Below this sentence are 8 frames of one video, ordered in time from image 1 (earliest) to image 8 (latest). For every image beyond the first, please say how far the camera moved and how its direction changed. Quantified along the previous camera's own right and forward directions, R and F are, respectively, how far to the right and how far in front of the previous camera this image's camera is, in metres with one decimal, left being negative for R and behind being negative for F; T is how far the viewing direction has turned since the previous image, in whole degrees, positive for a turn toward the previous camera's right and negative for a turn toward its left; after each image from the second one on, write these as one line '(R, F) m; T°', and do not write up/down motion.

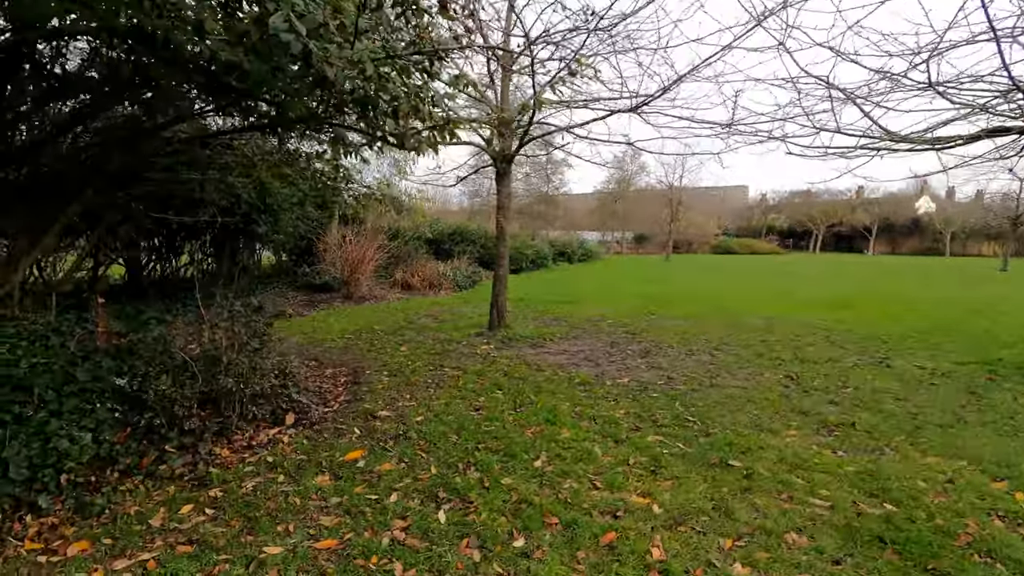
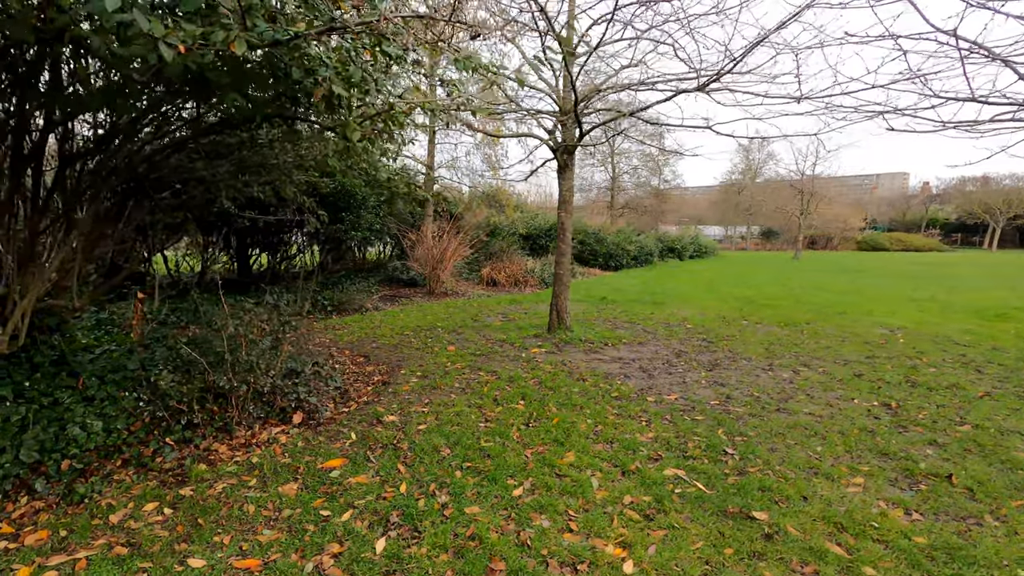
(+0.7, +0.4) m; -13°
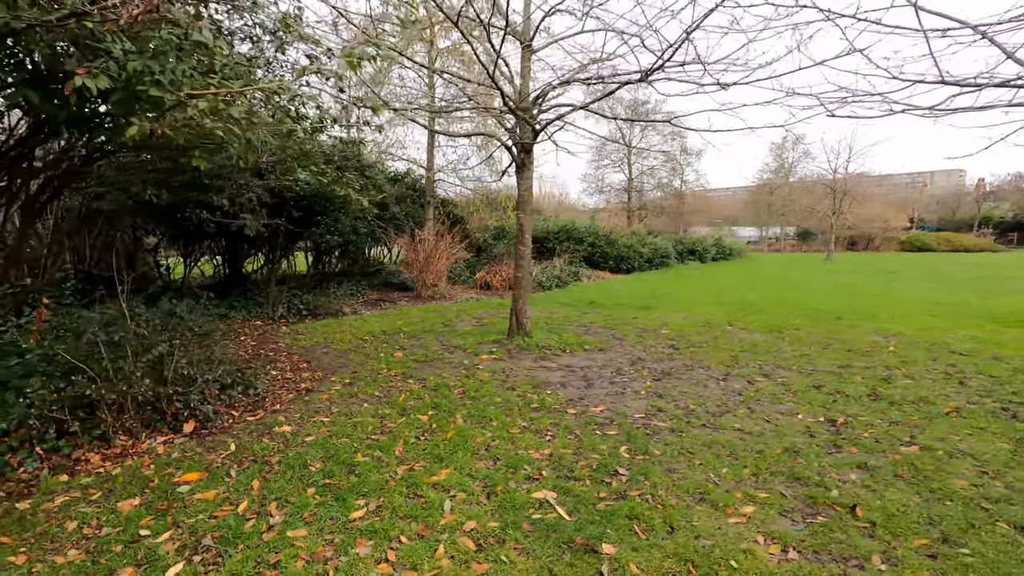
(+0.9, +0.3) m; -4°
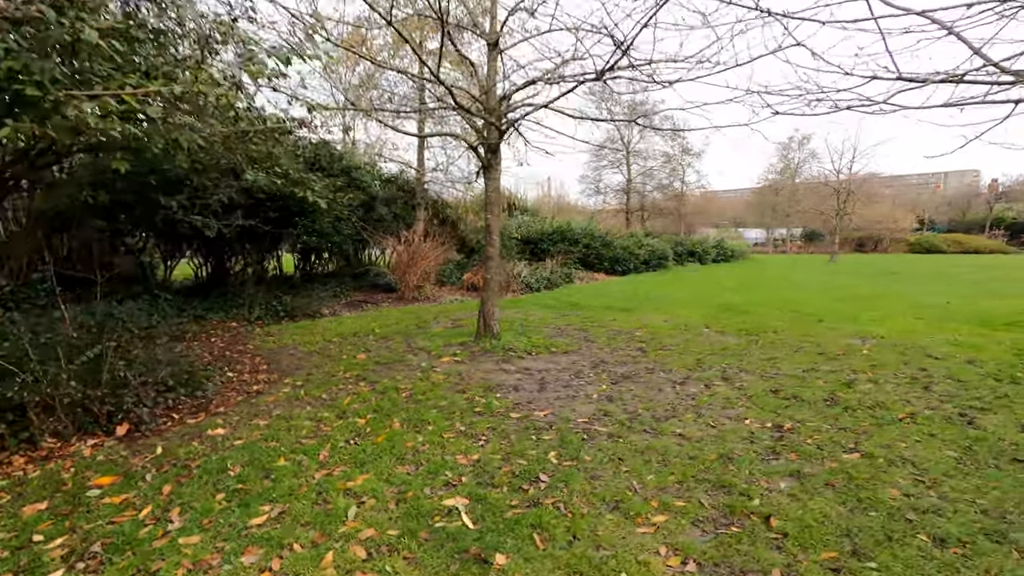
(+0.5, +0.1) m; -1°
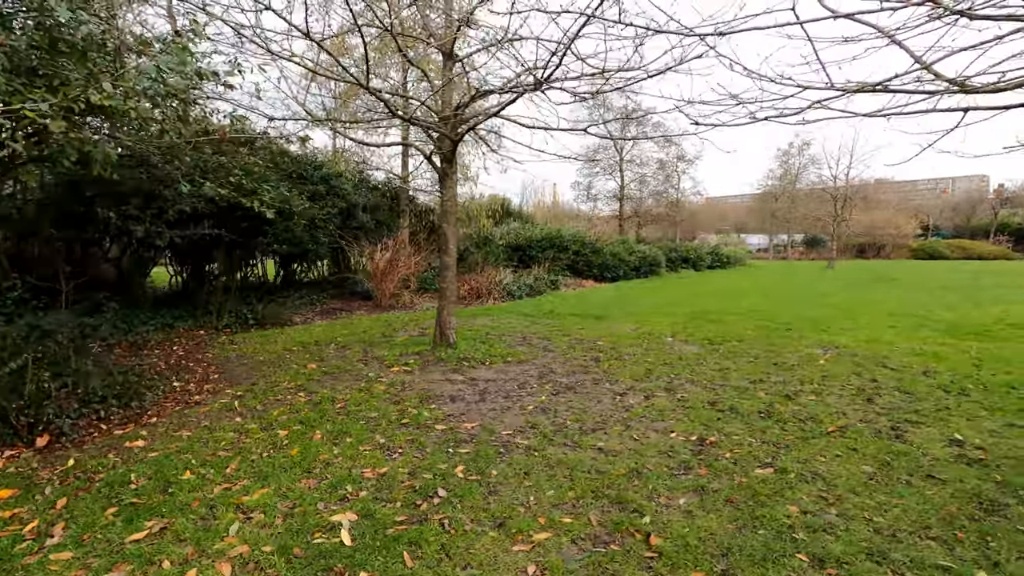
(+0.6, 0.0) m; -1°
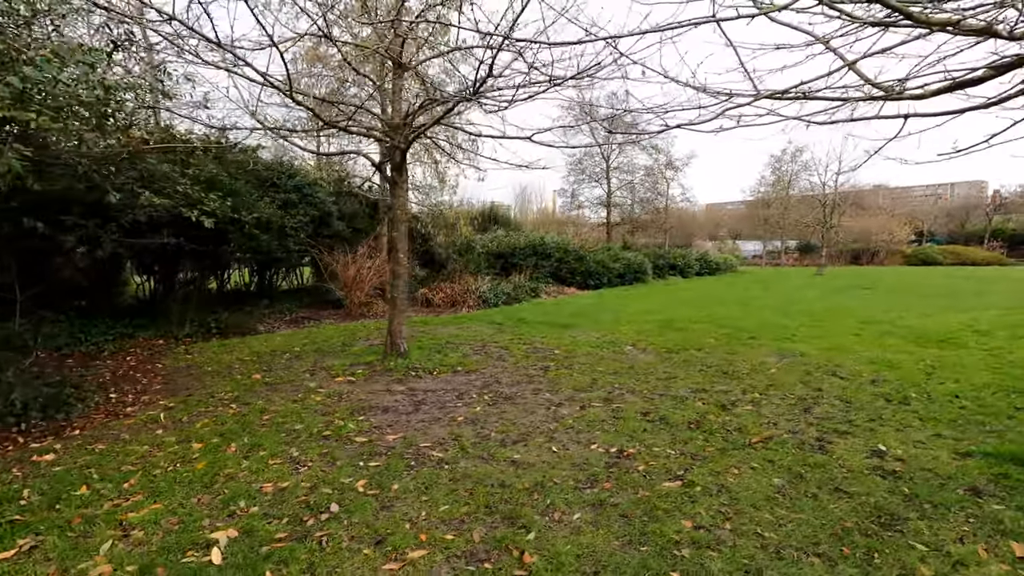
(+0.6, 0.0) m; 0°
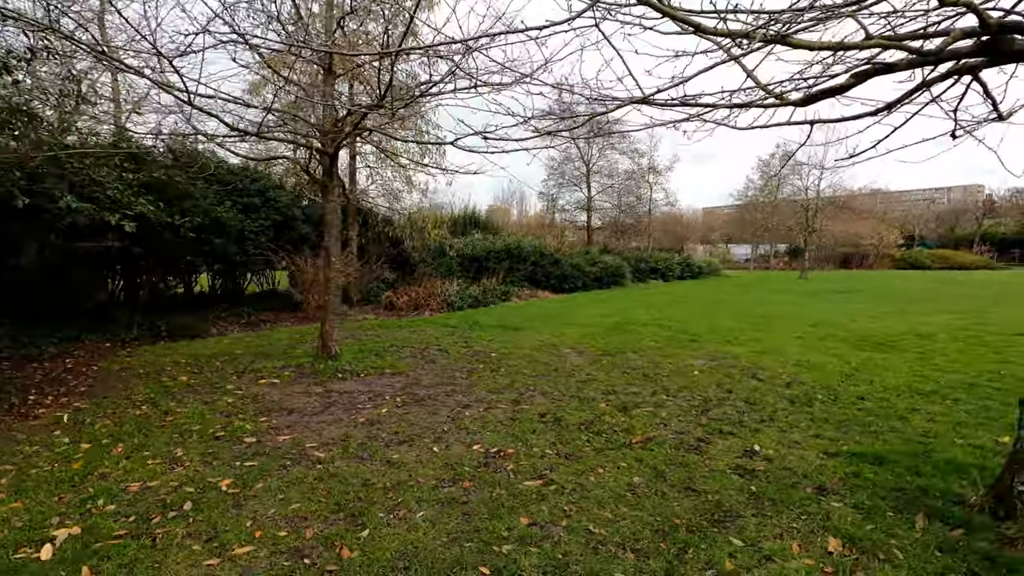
(+0.8, -0.1) m; 0°
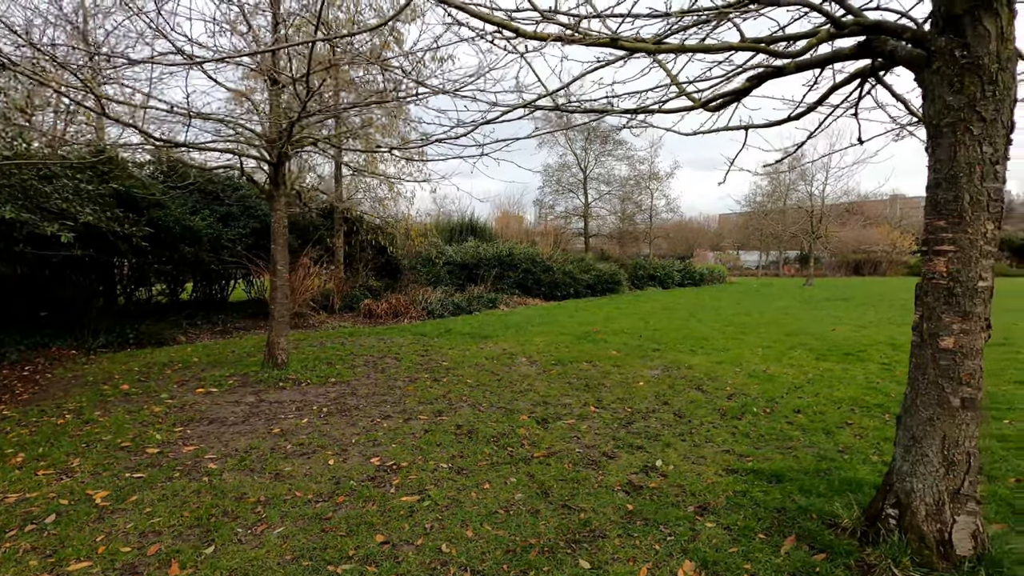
(+0.8, +0.1) m; -2°
